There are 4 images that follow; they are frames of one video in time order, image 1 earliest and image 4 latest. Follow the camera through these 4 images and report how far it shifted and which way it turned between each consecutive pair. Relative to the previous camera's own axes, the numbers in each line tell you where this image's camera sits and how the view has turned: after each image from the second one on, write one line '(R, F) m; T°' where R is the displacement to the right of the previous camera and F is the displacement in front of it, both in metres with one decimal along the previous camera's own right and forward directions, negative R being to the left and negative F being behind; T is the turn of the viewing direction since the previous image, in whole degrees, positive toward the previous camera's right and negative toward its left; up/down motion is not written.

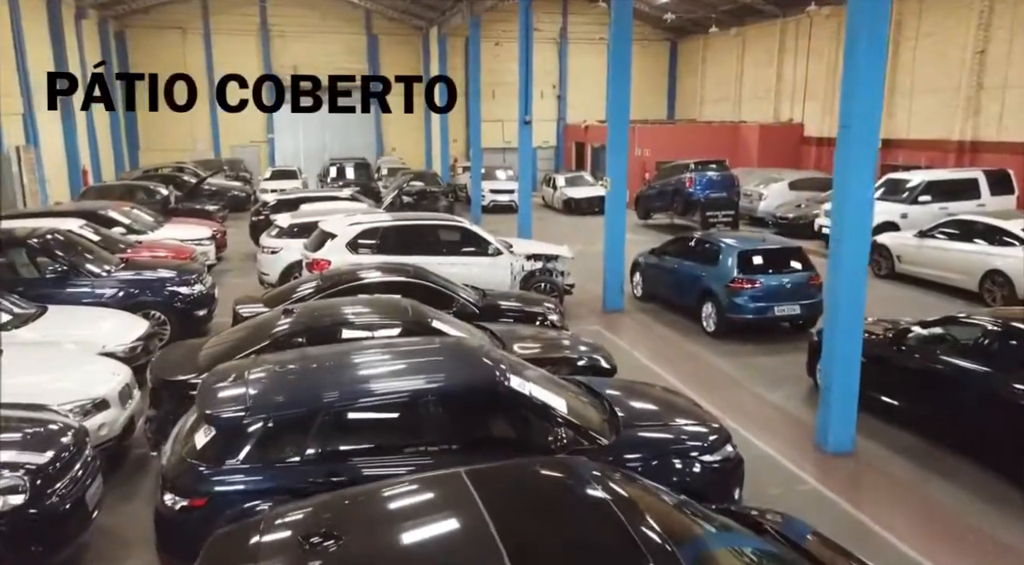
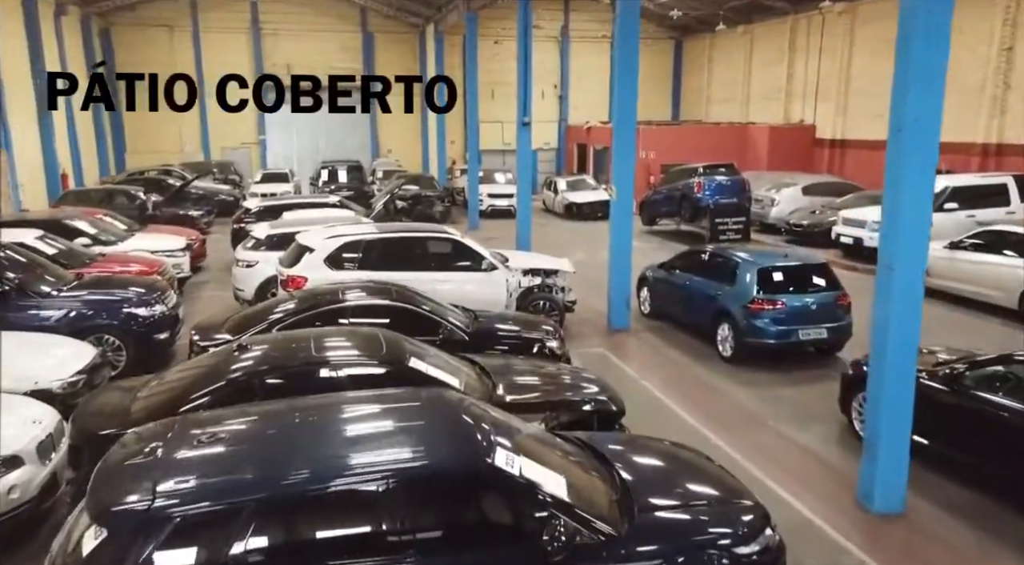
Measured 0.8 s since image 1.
(+0.1, +0.8) m; 0°
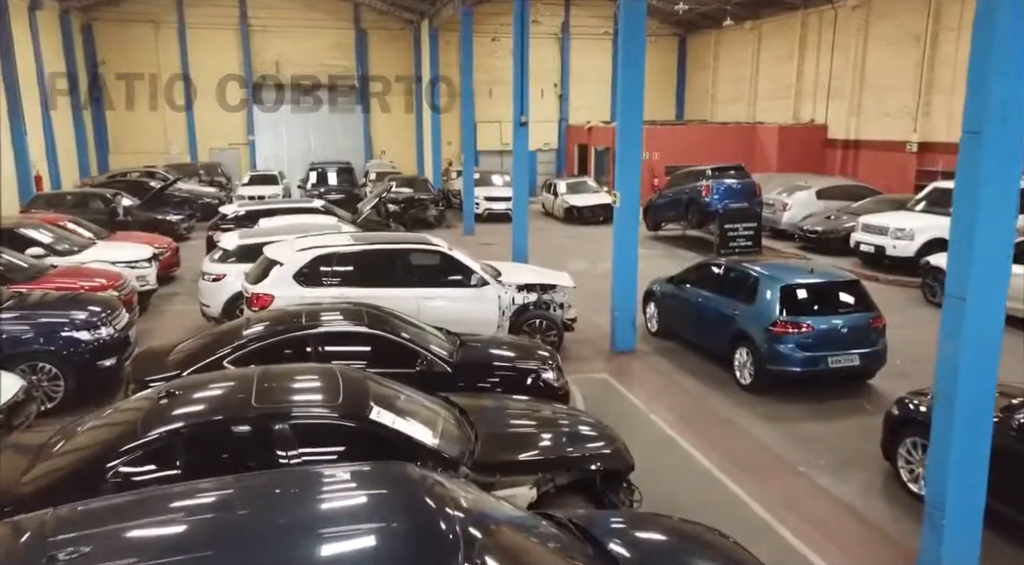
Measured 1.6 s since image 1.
(+0.1, +0.9) m; 0°
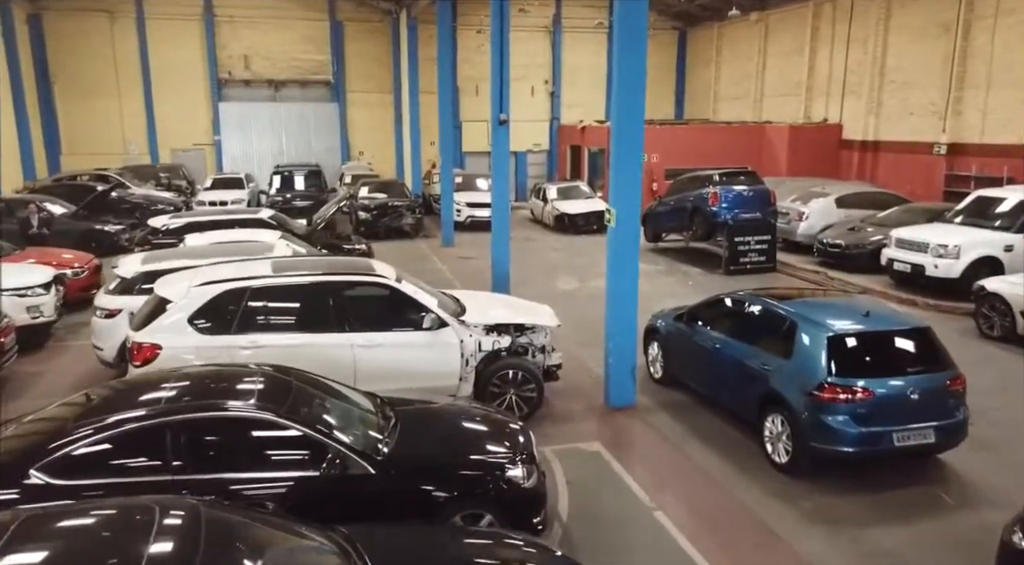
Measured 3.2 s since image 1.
(+0.2, +1.7) m; 0°
